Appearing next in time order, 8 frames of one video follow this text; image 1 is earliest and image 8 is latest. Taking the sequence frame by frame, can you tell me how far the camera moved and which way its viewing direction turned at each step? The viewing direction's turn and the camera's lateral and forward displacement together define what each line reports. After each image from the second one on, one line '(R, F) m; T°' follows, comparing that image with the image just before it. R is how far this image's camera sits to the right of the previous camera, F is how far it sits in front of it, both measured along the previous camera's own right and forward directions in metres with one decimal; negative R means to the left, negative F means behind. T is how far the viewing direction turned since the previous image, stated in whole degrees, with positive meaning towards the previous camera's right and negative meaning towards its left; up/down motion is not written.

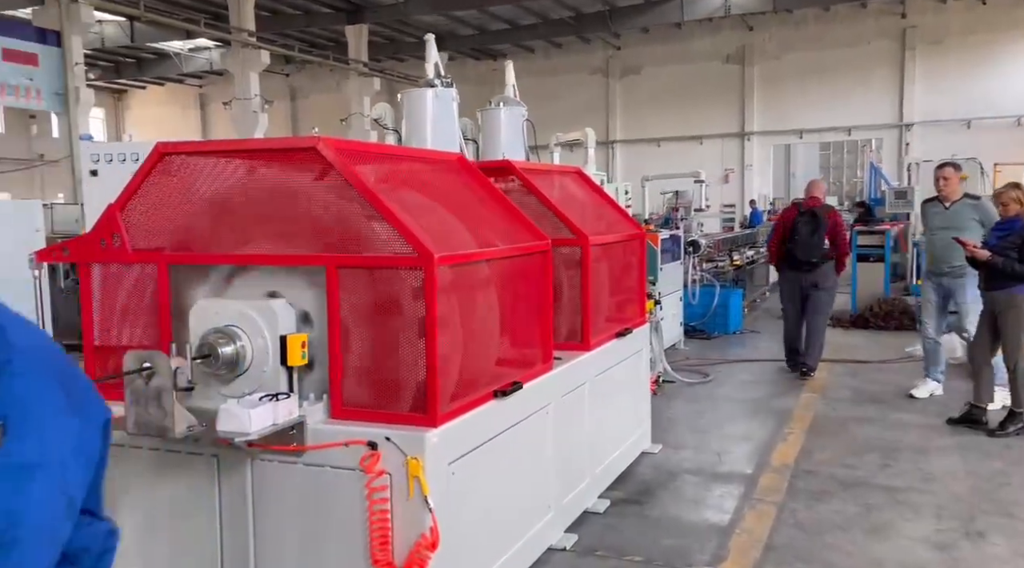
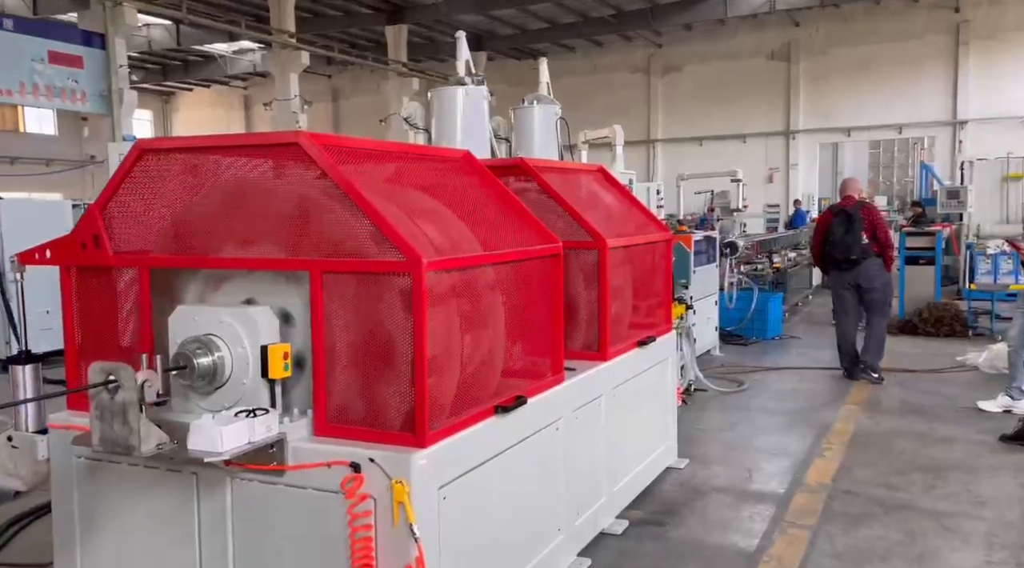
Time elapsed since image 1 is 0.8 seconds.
(+0.1, +0.2) m; -3°
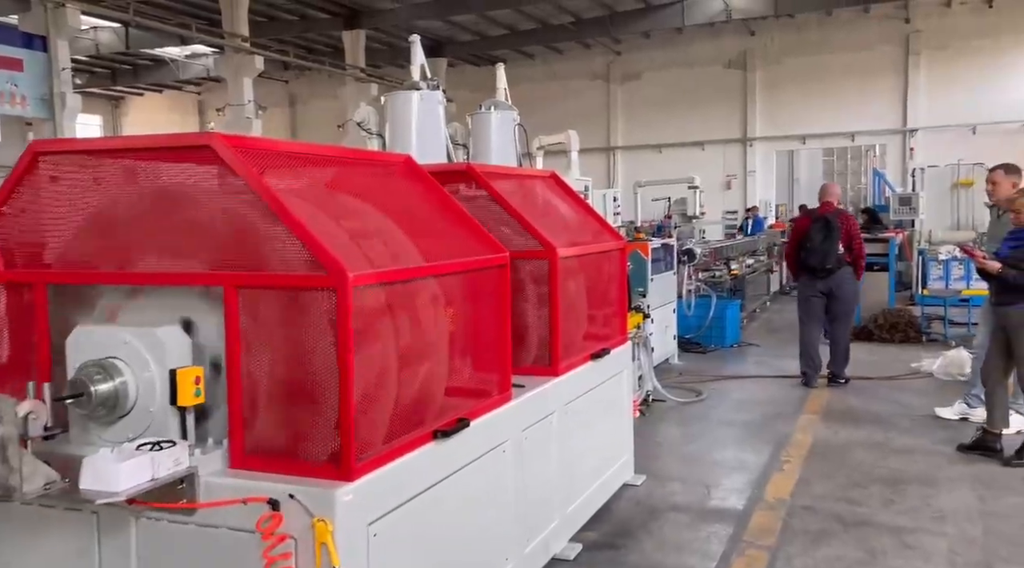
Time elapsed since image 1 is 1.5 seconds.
(+0.1, +0.1) m; +3°
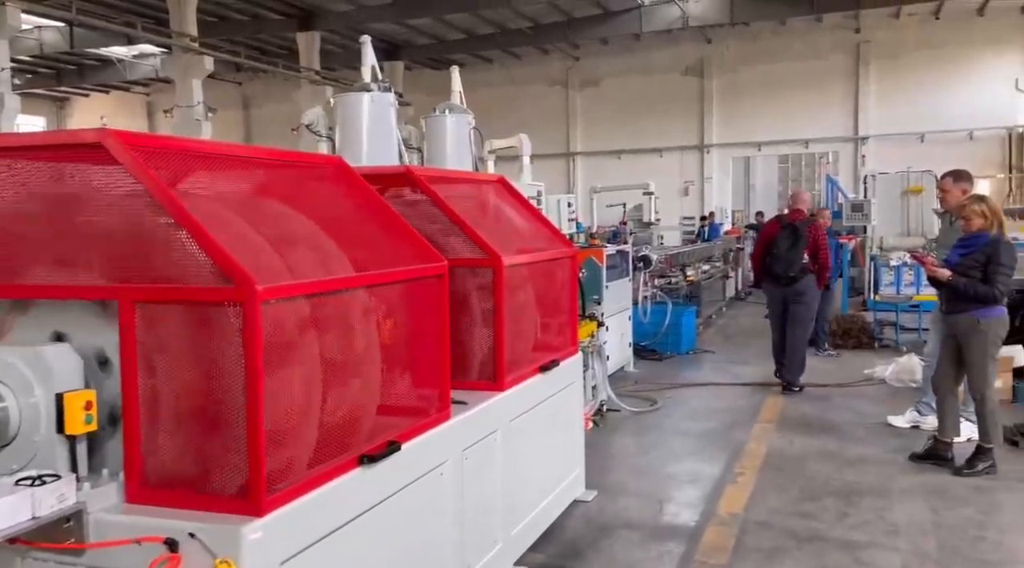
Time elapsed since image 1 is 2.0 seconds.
(+0.1, +0.1) m; +3°
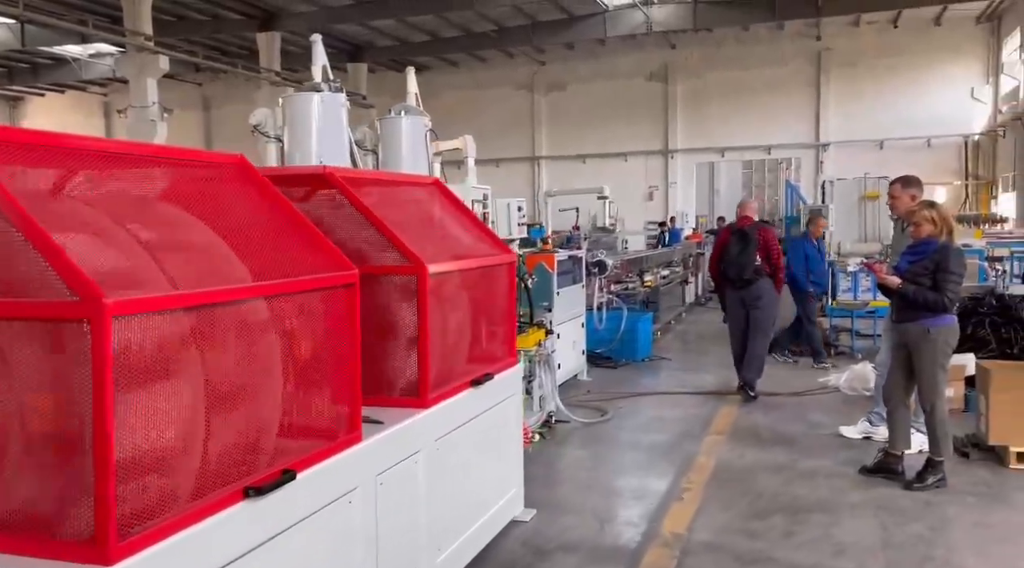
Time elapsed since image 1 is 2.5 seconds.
(+0.1, +0.2) m; +2°
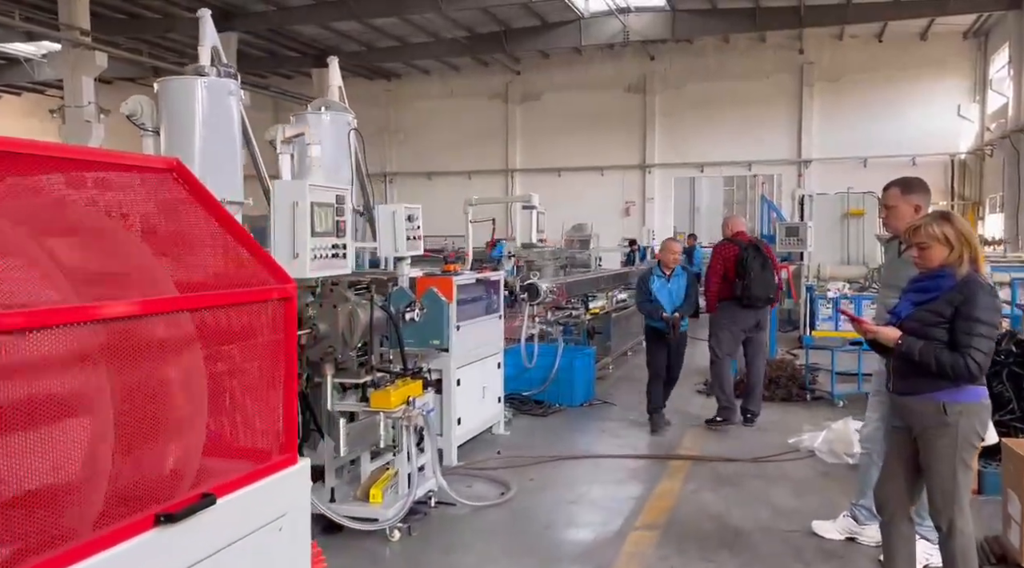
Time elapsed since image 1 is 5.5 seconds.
(+0.5, +1.2) m; +1°
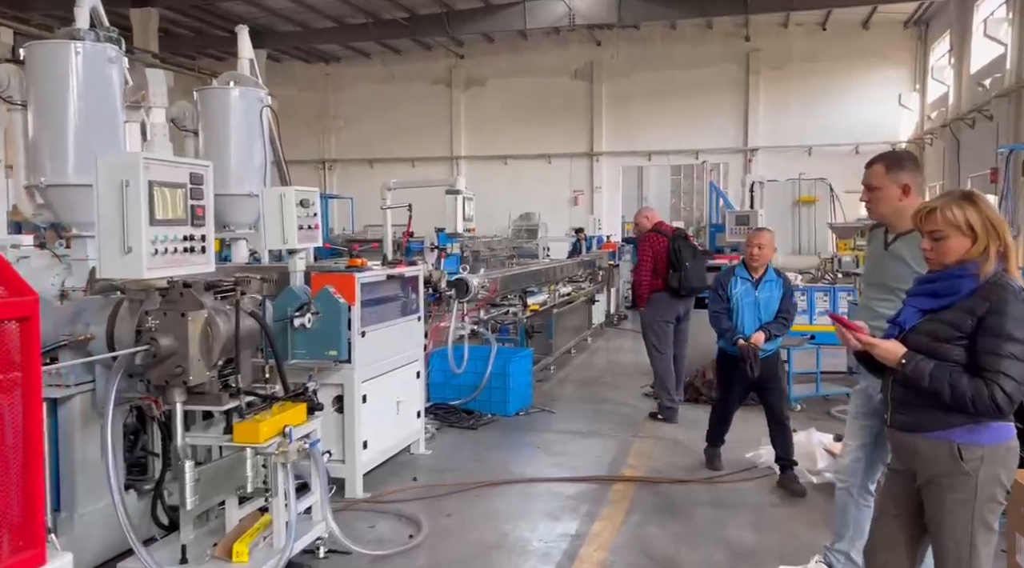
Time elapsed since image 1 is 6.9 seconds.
(+0.2, +0.6) m; +3°
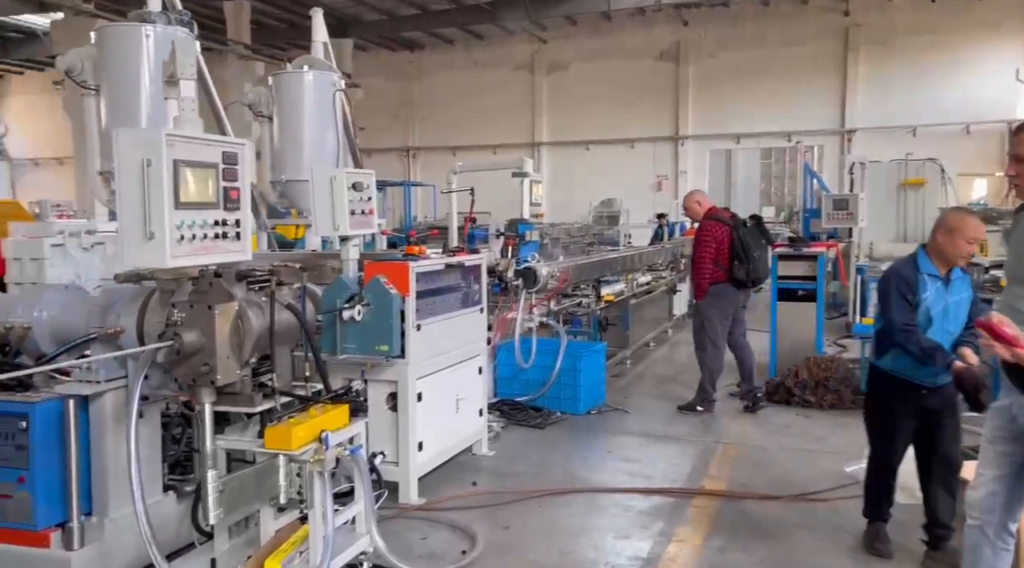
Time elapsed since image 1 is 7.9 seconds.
(+0.1, +0.3) m; -6°
